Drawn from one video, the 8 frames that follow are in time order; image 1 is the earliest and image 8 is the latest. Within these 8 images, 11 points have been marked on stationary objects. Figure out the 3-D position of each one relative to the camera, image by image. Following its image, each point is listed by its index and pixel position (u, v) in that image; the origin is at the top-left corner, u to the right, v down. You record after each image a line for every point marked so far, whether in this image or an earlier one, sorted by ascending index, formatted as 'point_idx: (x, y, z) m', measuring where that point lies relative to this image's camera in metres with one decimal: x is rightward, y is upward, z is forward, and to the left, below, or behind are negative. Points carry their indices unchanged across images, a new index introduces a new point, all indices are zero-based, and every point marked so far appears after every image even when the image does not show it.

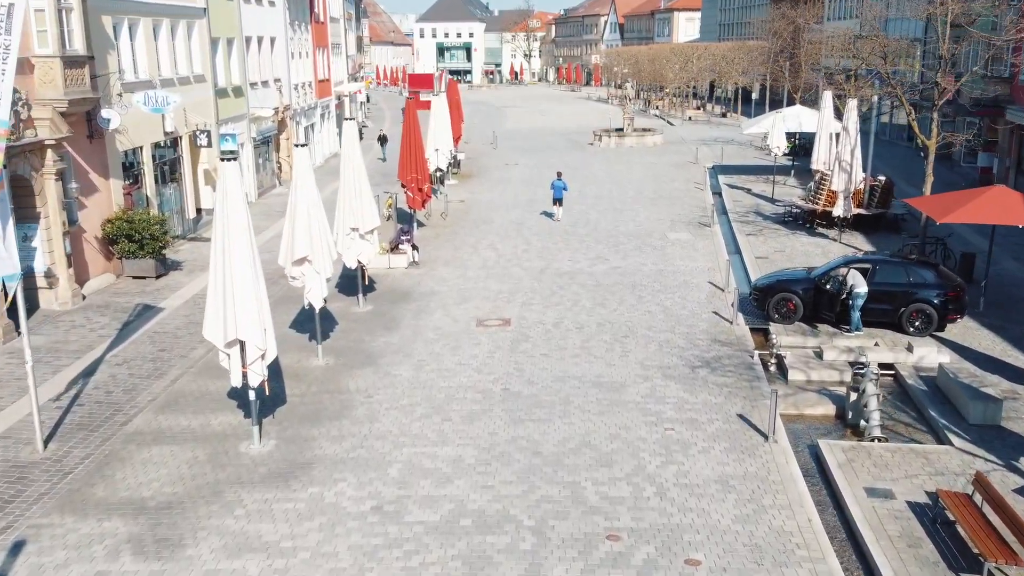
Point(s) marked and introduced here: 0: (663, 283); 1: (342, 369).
0: (+3.6, +0.1, +19.7) m
1: (-3.0, -1.4, +14.4) m
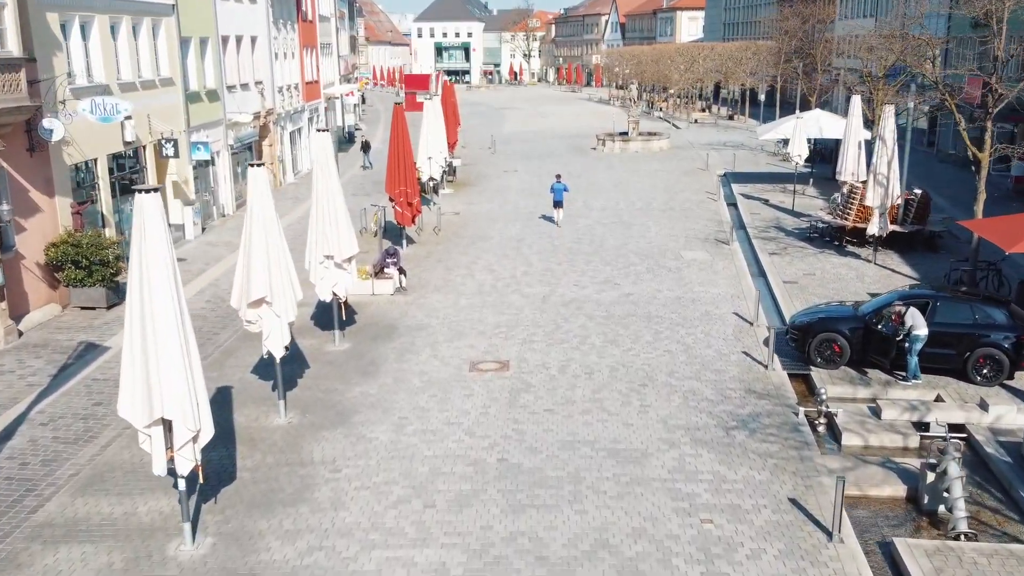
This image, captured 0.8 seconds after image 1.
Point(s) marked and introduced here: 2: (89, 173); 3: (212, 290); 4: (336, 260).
0: (+3.6, -0.5, +17.4) m
1: (-3.0, -2.1, +12.1) m
2: (-9.8, +2.7, +19.2) m
3: (-7.0, -0.1, +19.5) m
4: (-3.2, +0.5, +15.1) m
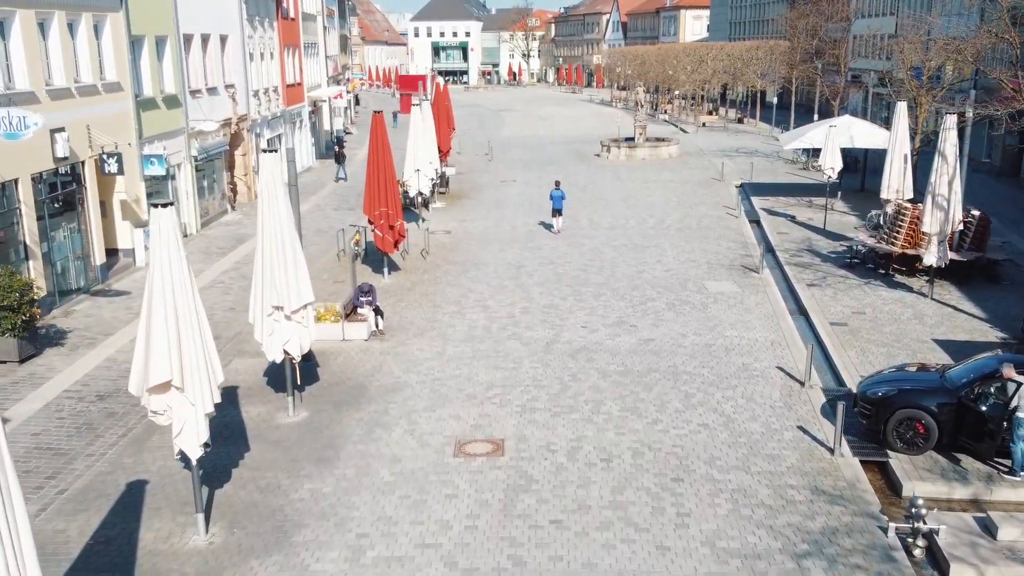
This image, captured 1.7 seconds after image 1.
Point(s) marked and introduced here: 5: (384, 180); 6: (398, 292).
0: (+3.5, -1.4, +14.3) m
1: (-3.0, -2.9, +9.0) m
2: (-9.8, +1.8, +16.1) m
3: (-7.1, -1.0, +16.4) m
4: (-3.3, -0.4, +12.1) m
5: (-3.0, +2.6, +19.5) m
6: (-2.7, -0.1, +19.4) m
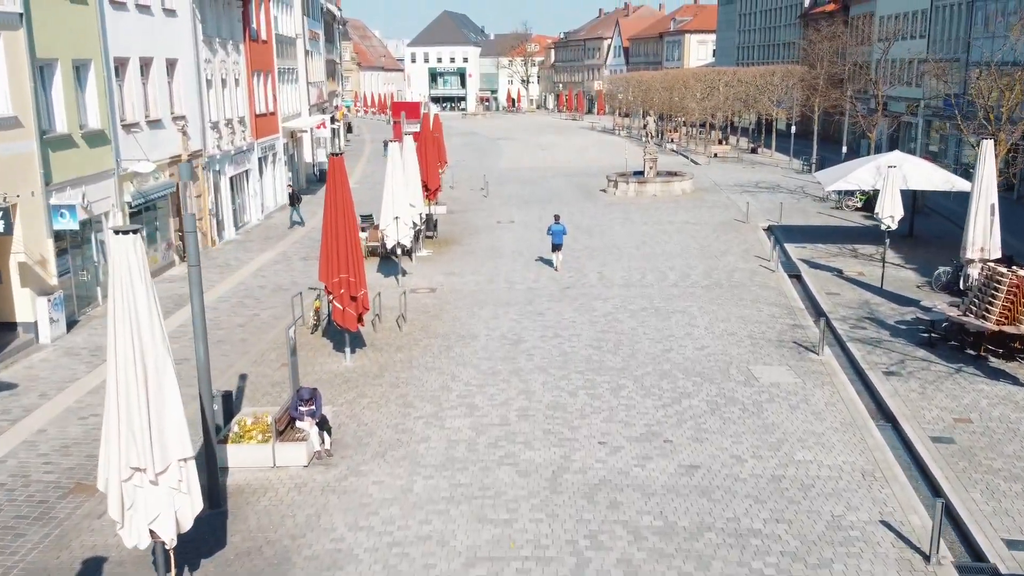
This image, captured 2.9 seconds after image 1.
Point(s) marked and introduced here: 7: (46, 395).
0: (+3.4, -2.9, +10.1) m
1: (-3.1, -4.3, +4.7) m
2: (-9.9, +0.2, +11.9) m
3: (-7.2, -2.5, +12.2) m
4: (-3.4, -1.8, +7.9) m
5: (-3.1, +0.9, +15.4) m
6: (-2.8, -1.7, +15.2) m
7: (-8.2, -1.9, +14.6) m
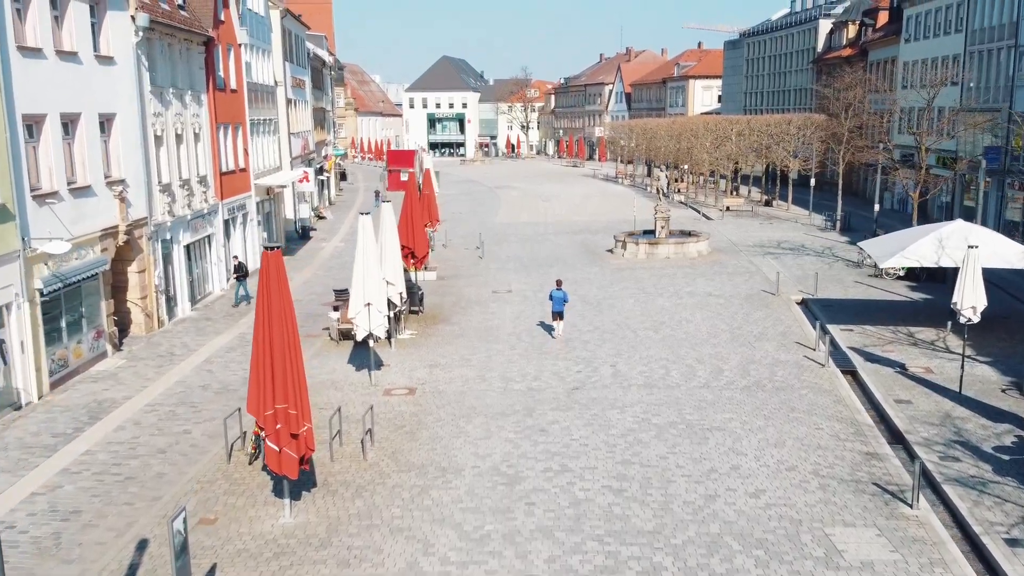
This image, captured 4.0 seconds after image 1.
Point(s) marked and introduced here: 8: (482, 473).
0: (+3.3, -4.5, +6.0) m
1: (-3.2, -5.6, +0.6) m
2: (-10.0, -1.5, +8.0) m
3: (-7.3, -4.2, +8.1) m
4: (-3.5, -3.3, +3.9) m
5: (-3.2, -1.0, +11.5) m
6: (-2.9, -3.6, +11.2) m
7: (-8.3, -3.7, +10.5) m
8: (-0.5, -3.1, +13.8) m
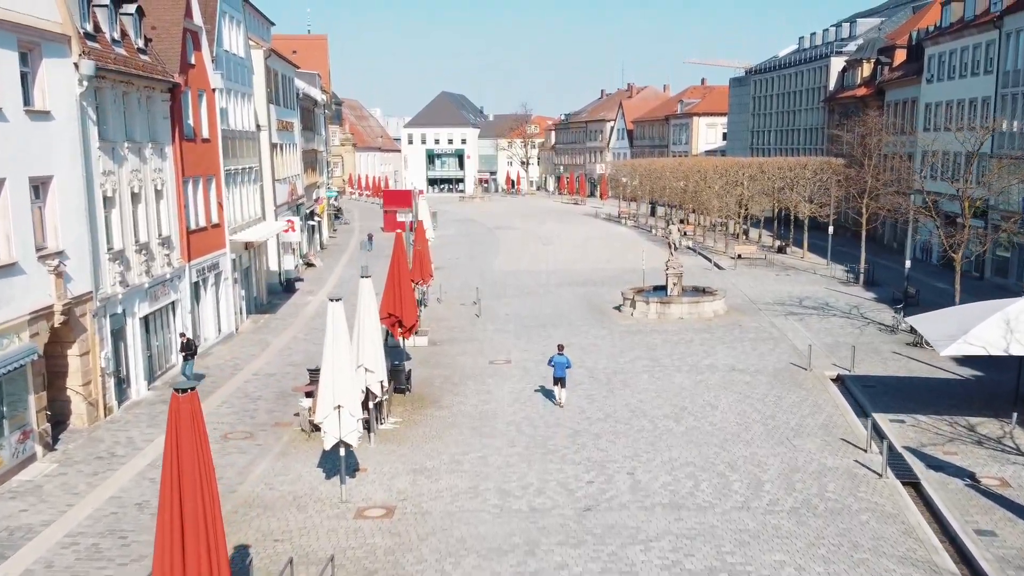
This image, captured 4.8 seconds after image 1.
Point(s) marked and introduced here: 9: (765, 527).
0: (+3.3, -5.9, +2.9) m
1: (-3.2, -6.8, -2.6) m
2: (-10.0, -3.0, +5.0) m
3: (-7.3, -5.7, +5.0) m
4: (-3.5, -4.6, +0.8) m
5: (-3.2, -2.6, +8.5) m
6: (-2.9, -5.2, +8.1) m
7: (-8.3, -5.3, +7.4) m
8: (-0.5, -4.8, +10.7) m
9: (+4.3, -4.1, +14.1) m
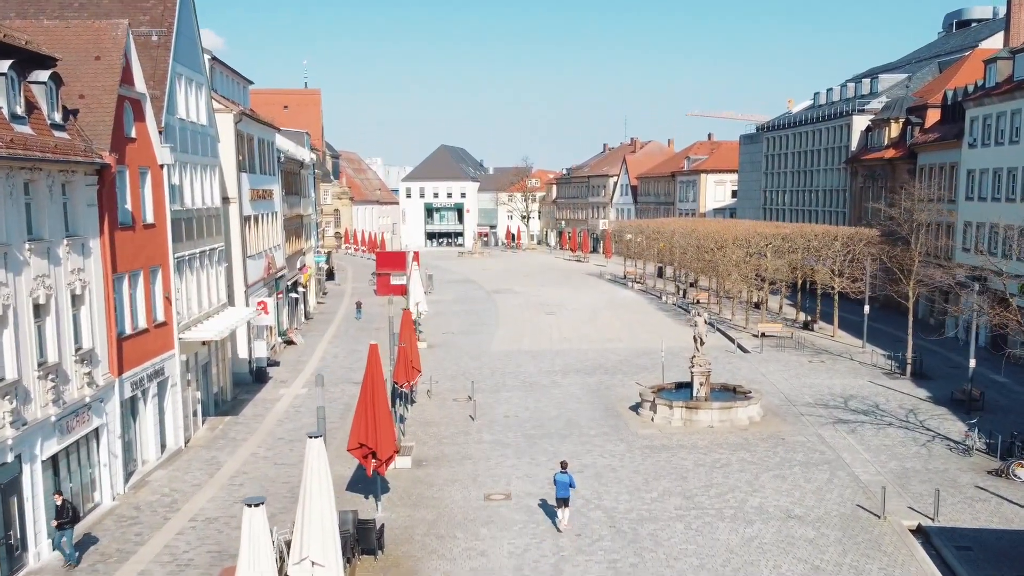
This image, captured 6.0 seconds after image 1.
0: (+3.3, -7.7, -2.1) m
1: (-3.2, -8.3, -7.6) m
2: (-10.0, -4.9, +0.2) m
3: (-7.3, -7.6, 0.0) m
4: (-3.5, -6.3, -4.1) m
5: (-3.2, -4.7, +3.7) m
6: (-2.9, -7.3, +3.1) m
7: (-8.3, -7.3, +2.5) m
8: (-0.5, -7.0, +5.8) m
9: (+4.3, -6.5, +9.3) m
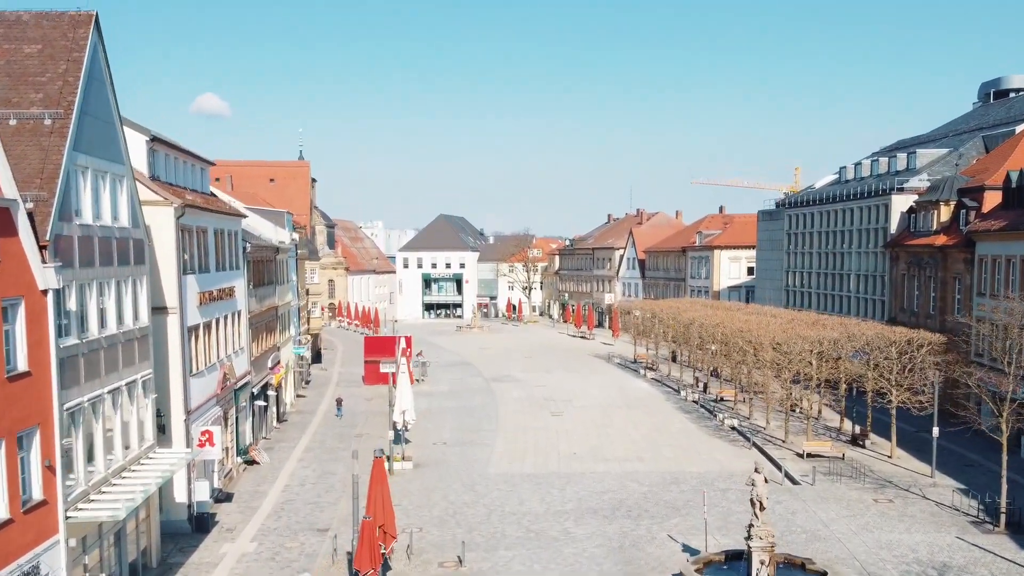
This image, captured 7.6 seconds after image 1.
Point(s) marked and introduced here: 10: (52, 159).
0: (+3.3, -9.4, -8.9) m
1: (-3.2, -9.6, -14.5) m
2: (-10.0, -6.8, -6.4) m
3: (-7.3, -9.5, -6.8) m
4: (-3.5, -7.9, -10.9) m
5: (-3.2, -6.8, -2.9) m
6: (-2.9, -9.4, -3.7) m
7: (-8.3, -9.4, -4.3) m
8: (-0.5, -9.3, -1.0) m
9: (+4.3, -9.1, +2.5) m
10: (-10.3, +2.9, +18.6) m
